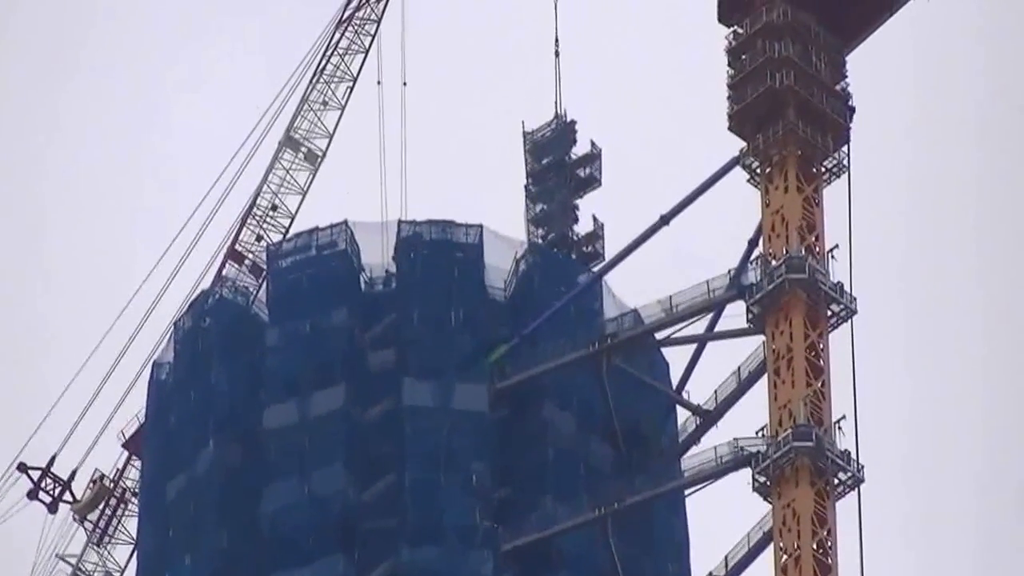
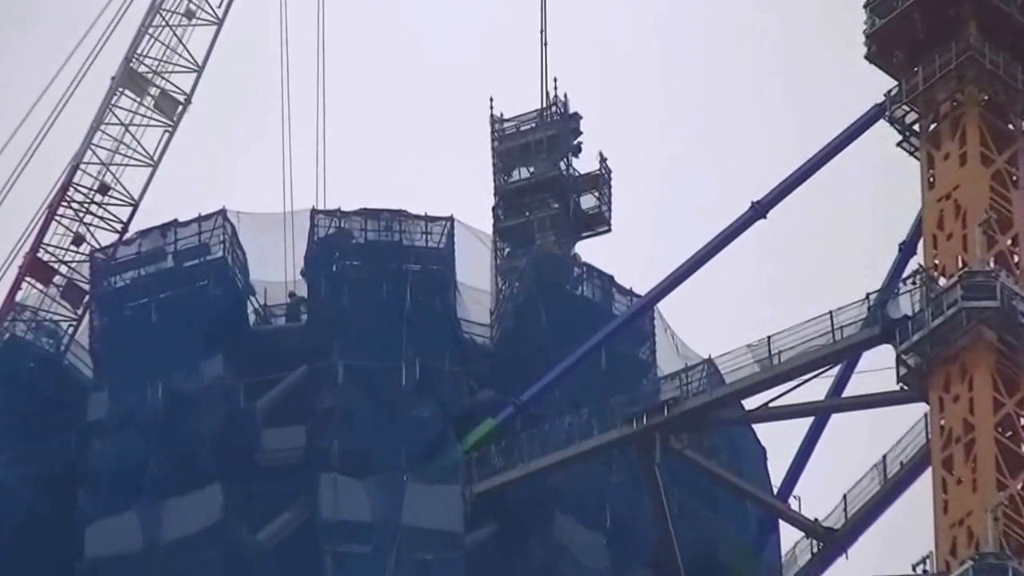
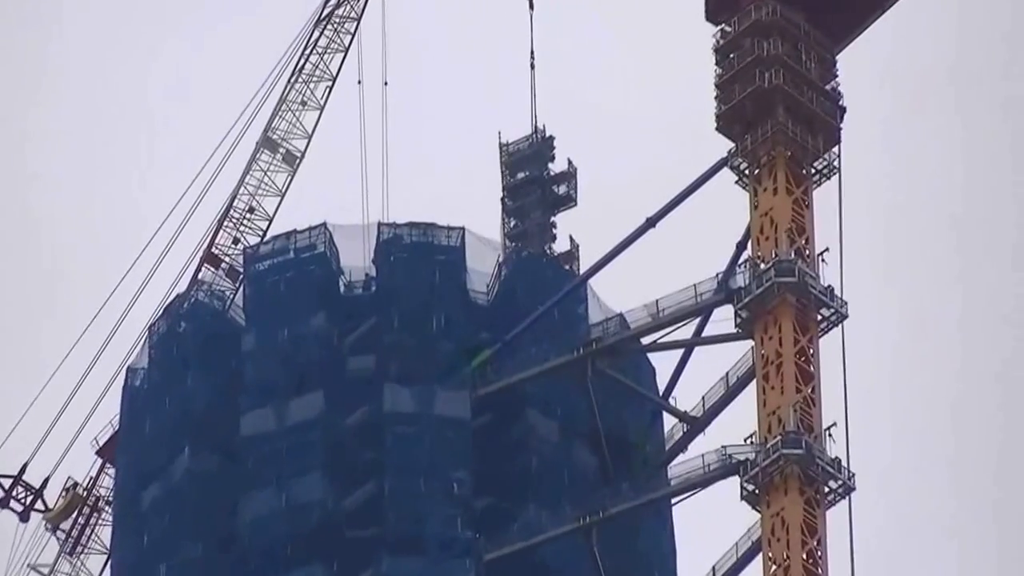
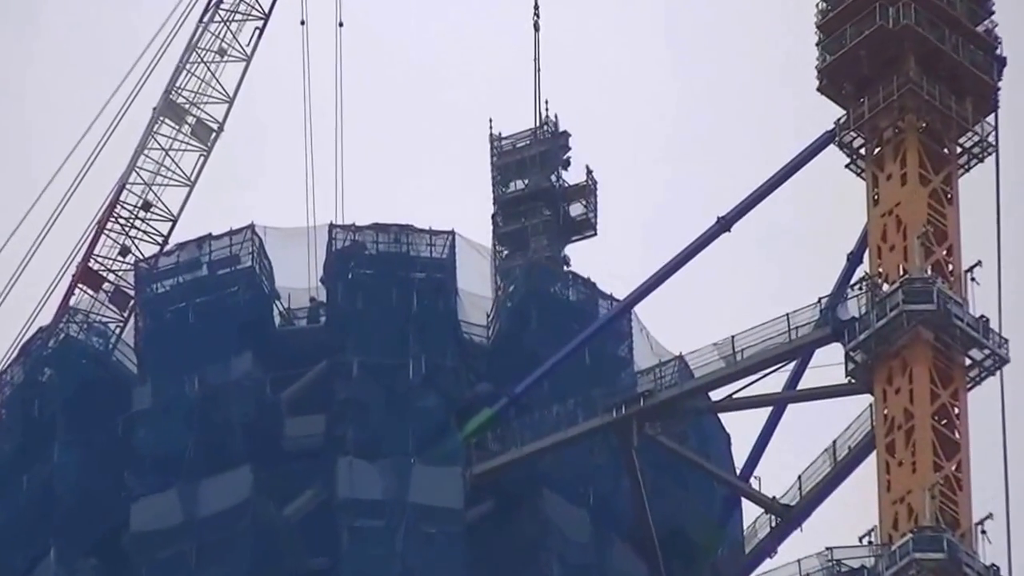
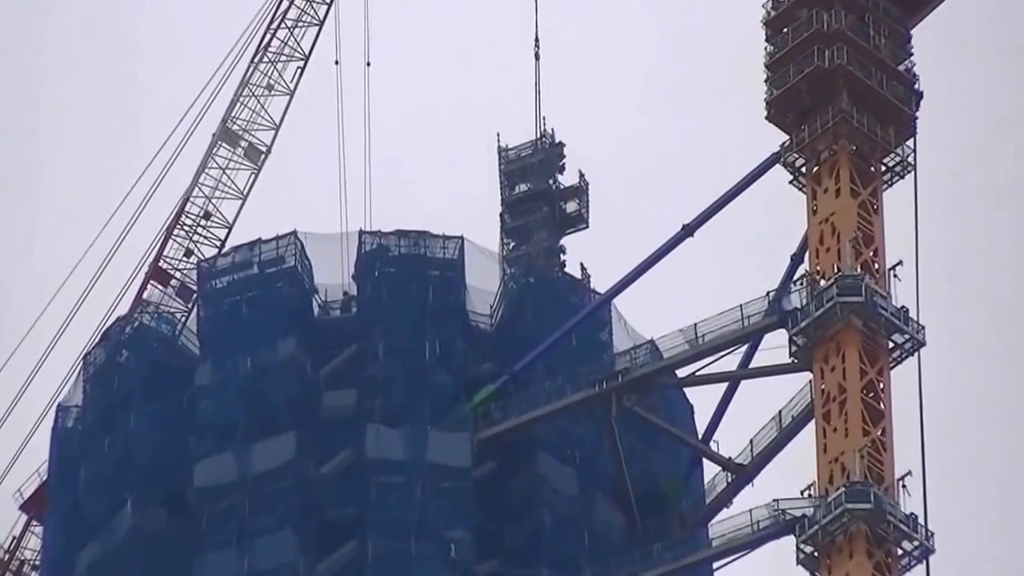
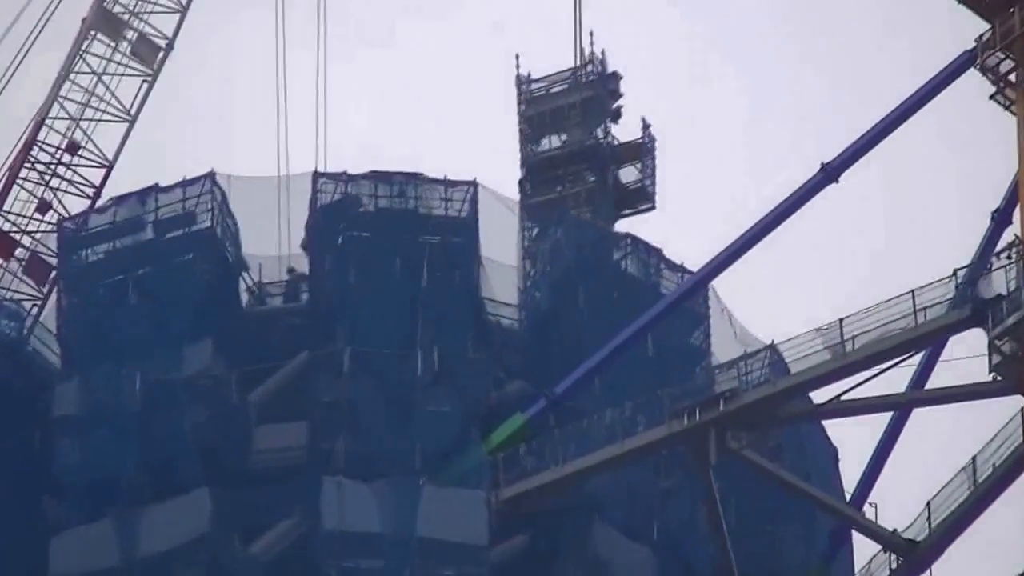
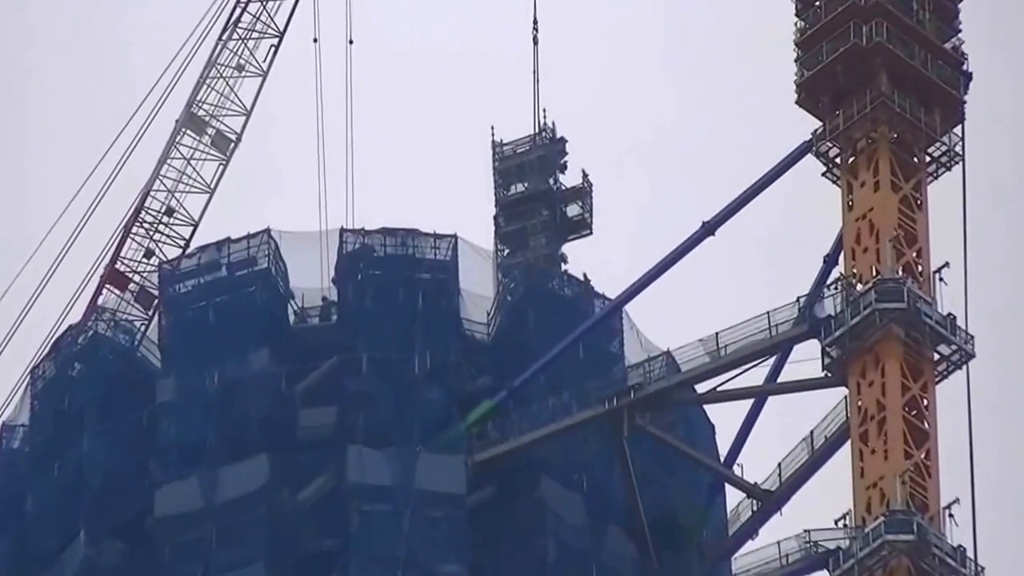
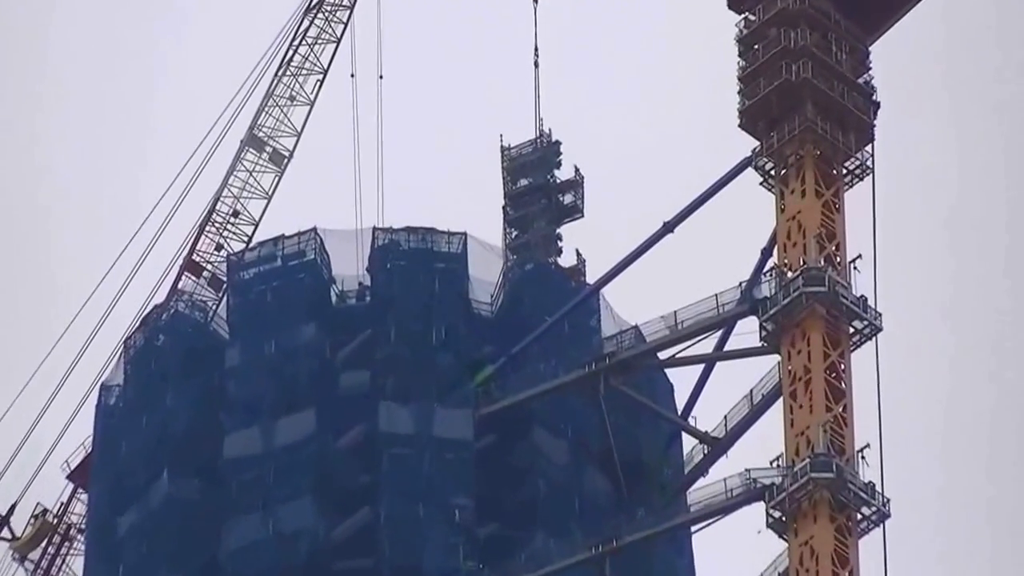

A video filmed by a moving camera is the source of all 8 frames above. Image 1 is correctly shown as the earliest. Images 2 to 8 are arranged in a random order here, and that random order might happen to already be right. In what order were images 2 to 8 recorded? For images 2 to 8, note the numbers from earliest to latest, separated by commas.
3, 8, 5, 7, 4, 2, 6
